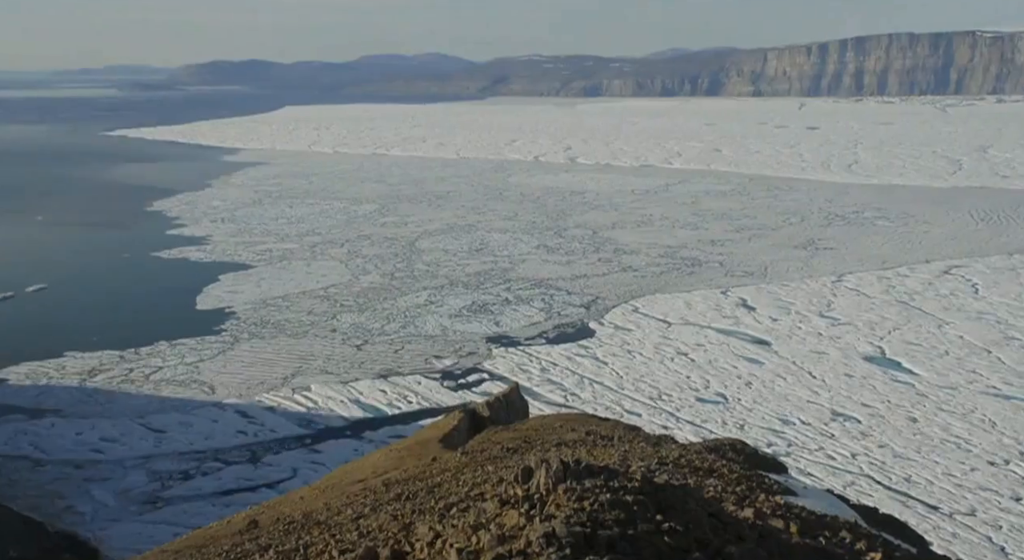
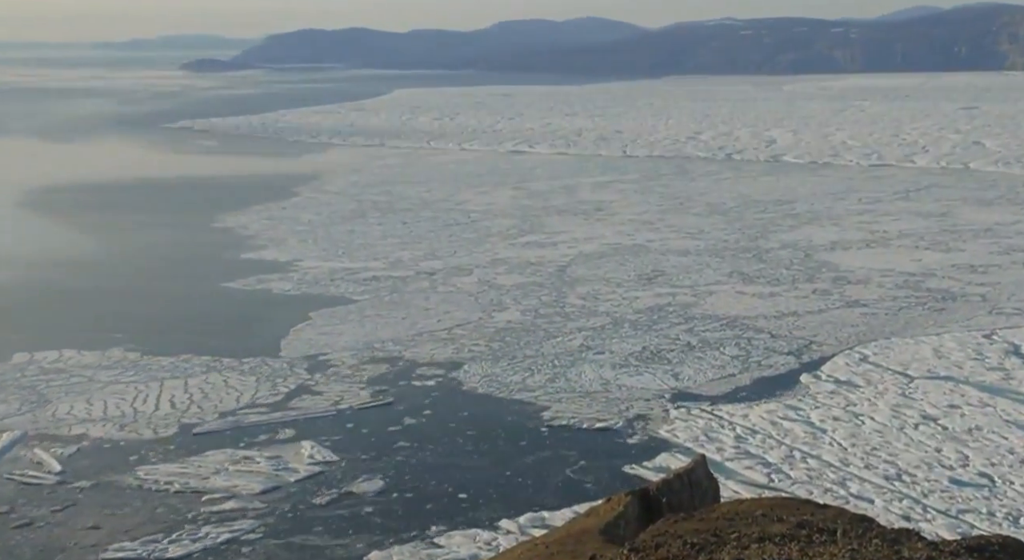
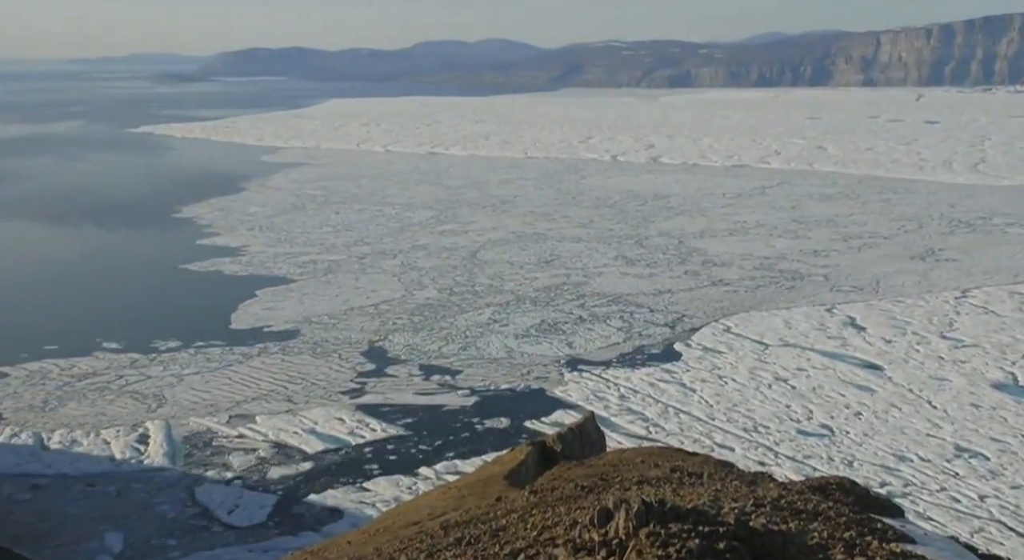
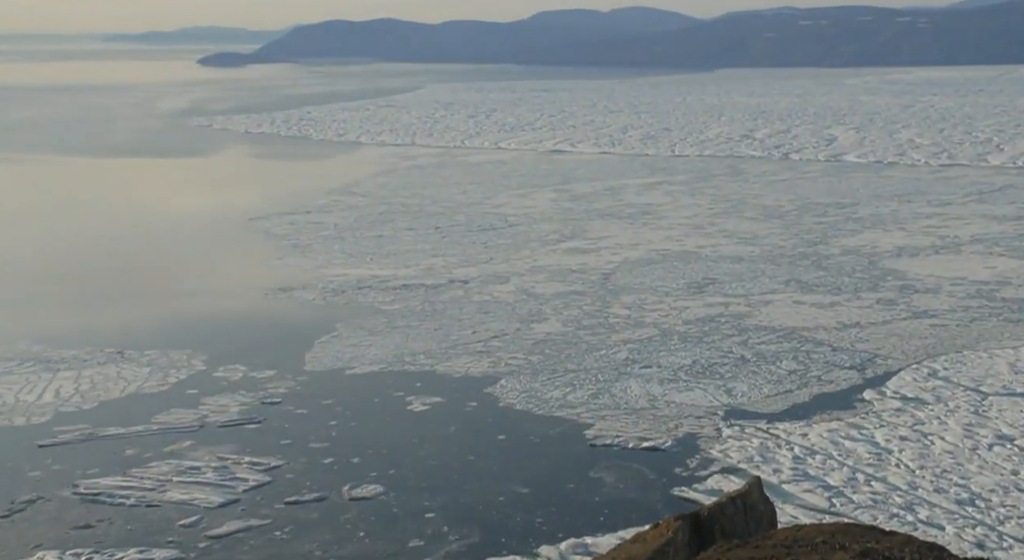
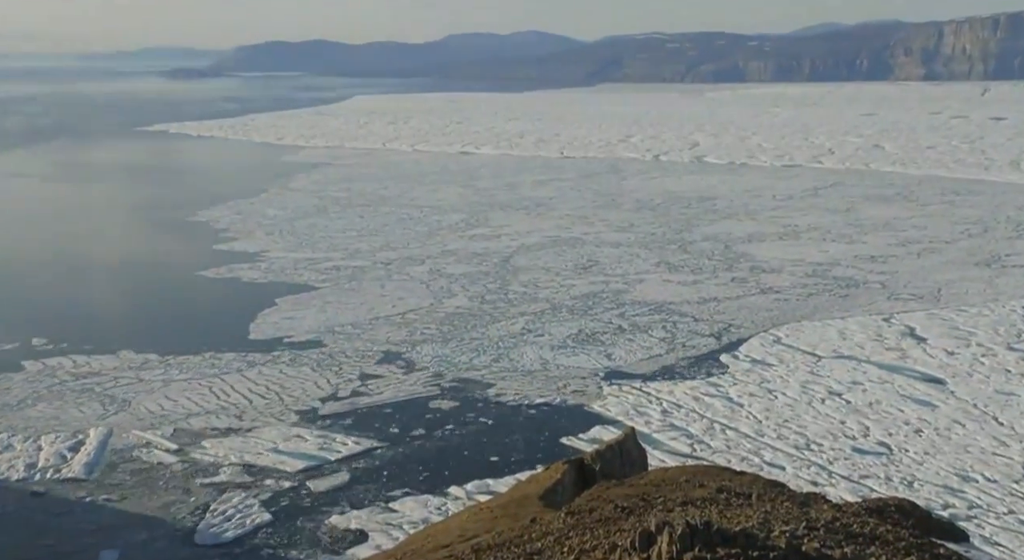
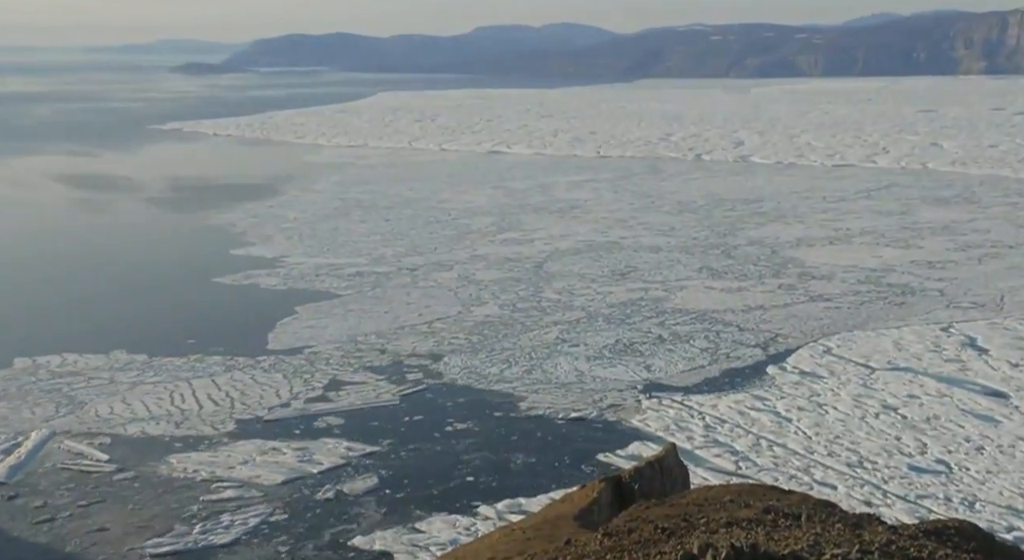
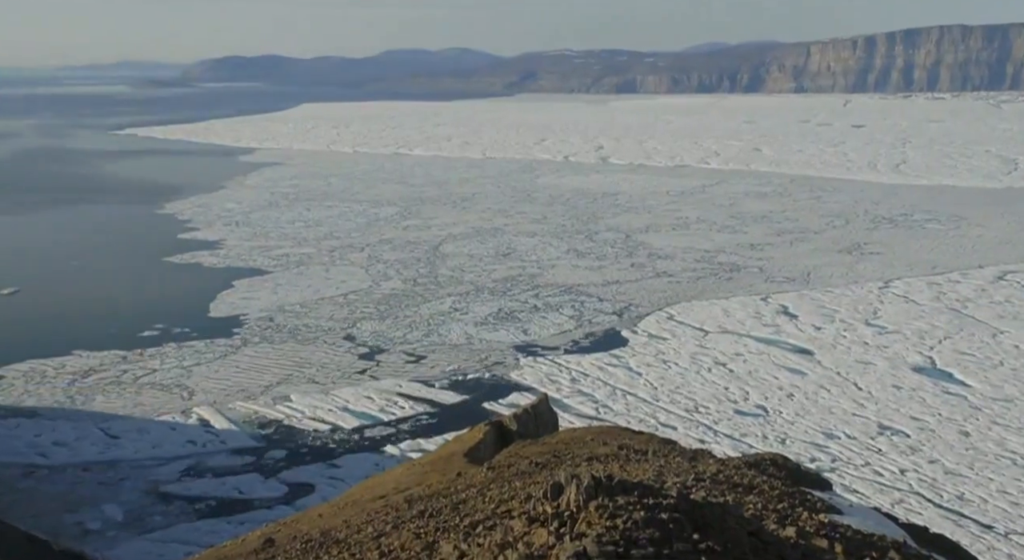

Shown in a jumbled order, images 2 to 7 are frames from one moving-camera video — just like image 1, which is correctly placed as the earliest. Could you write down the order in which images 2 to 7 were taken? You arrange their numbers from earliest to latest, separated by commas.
7, 3, 5, 6, 2, 4
